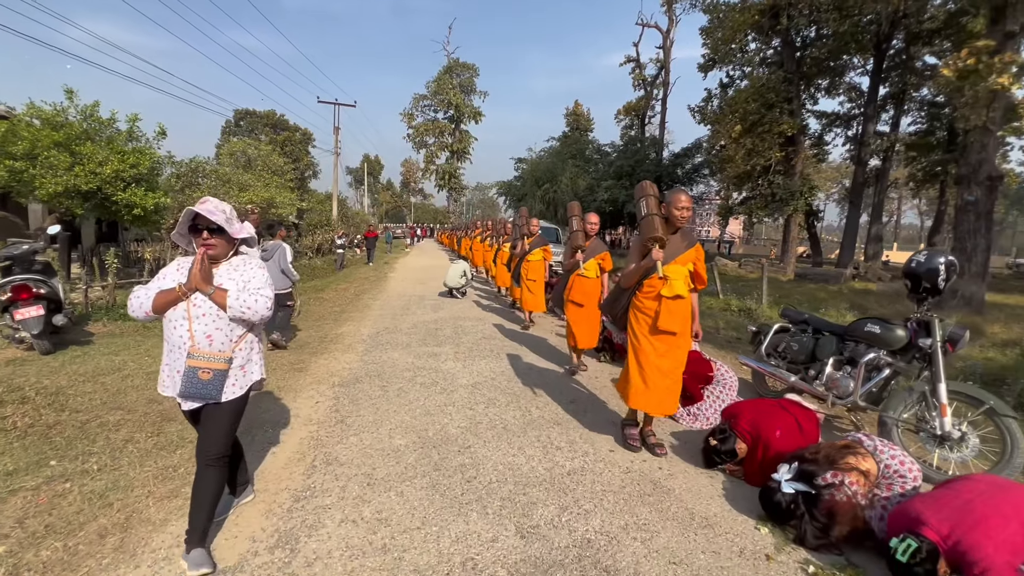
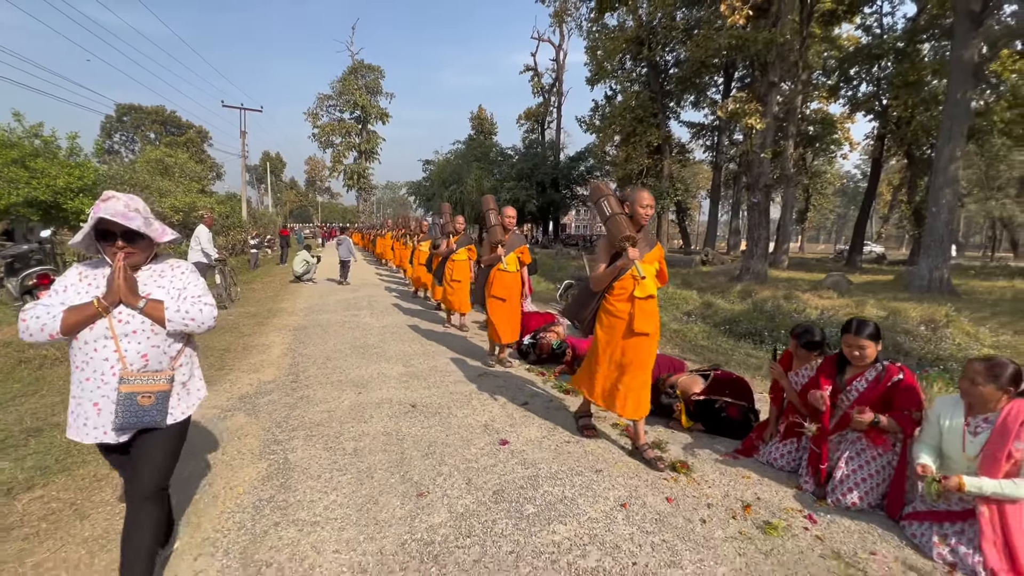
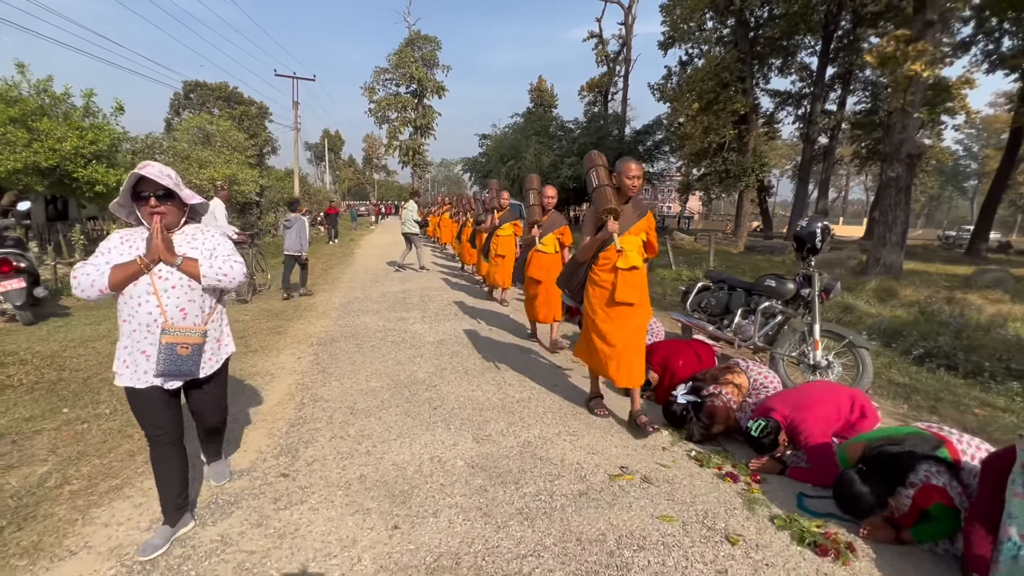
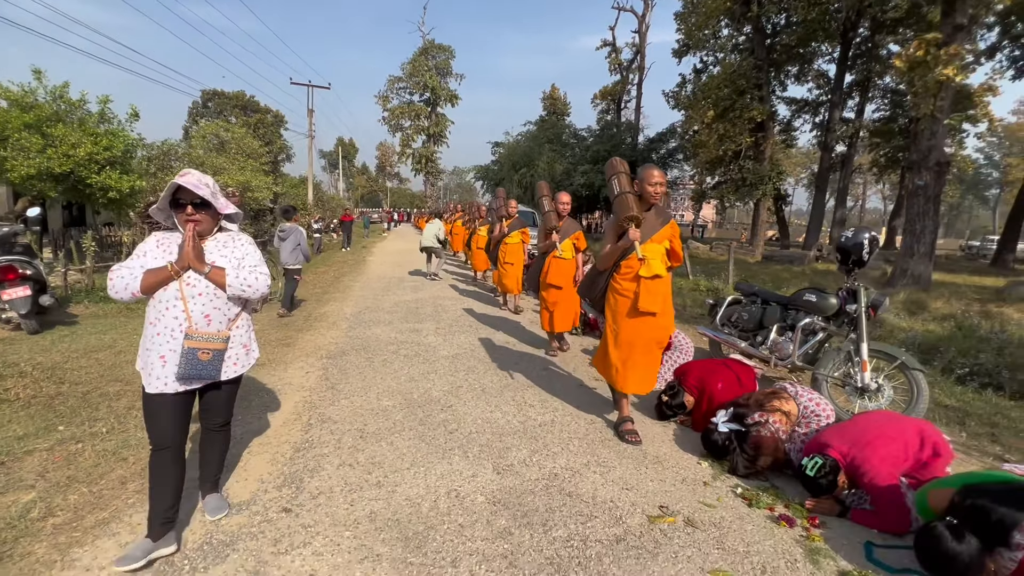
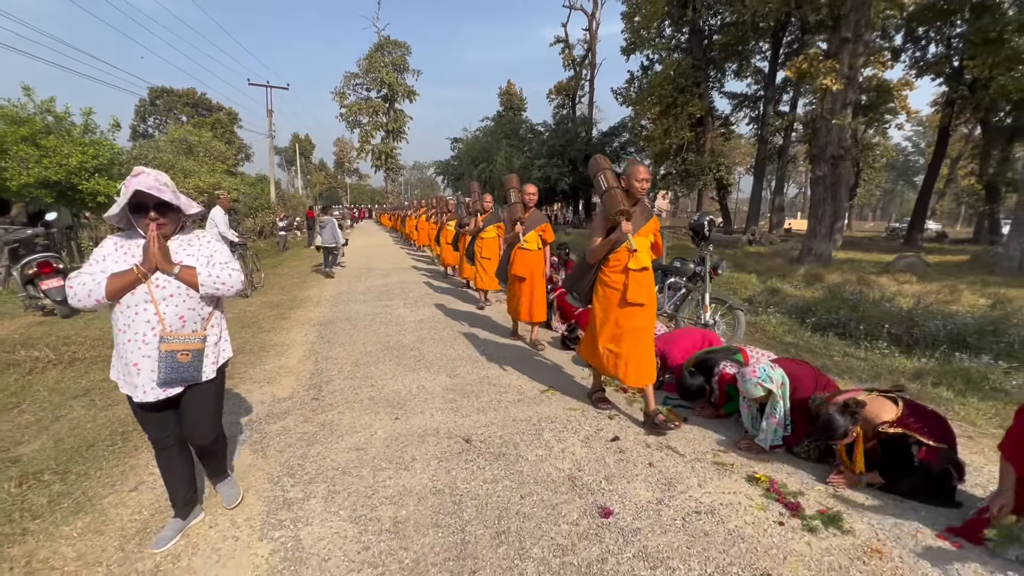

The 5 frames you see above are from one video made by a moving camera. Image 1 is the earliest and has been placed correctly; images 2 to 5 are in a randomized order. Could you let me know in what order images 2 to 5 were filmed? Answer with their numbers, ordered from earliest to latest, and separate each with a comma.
4, 3, 5, 2
